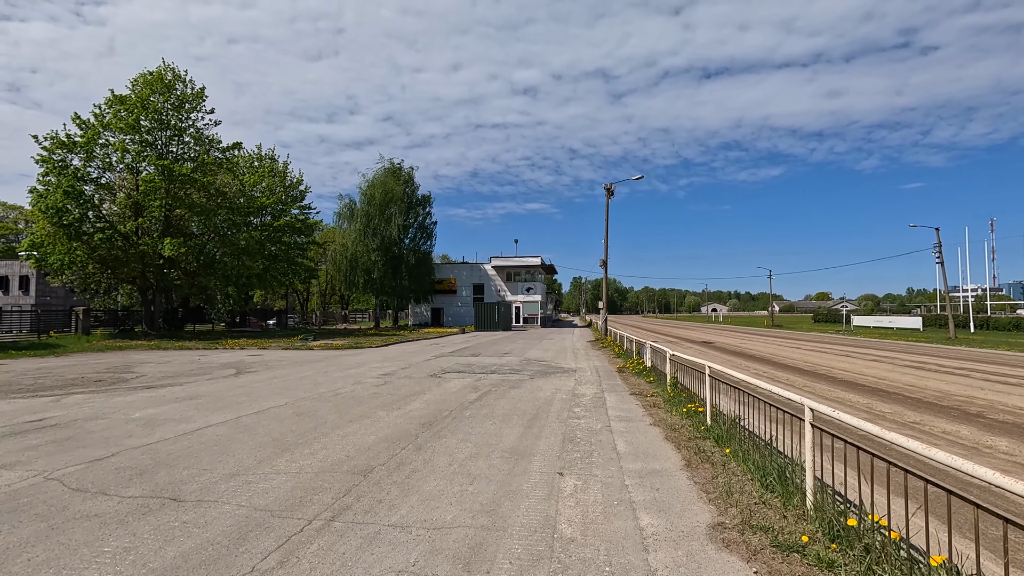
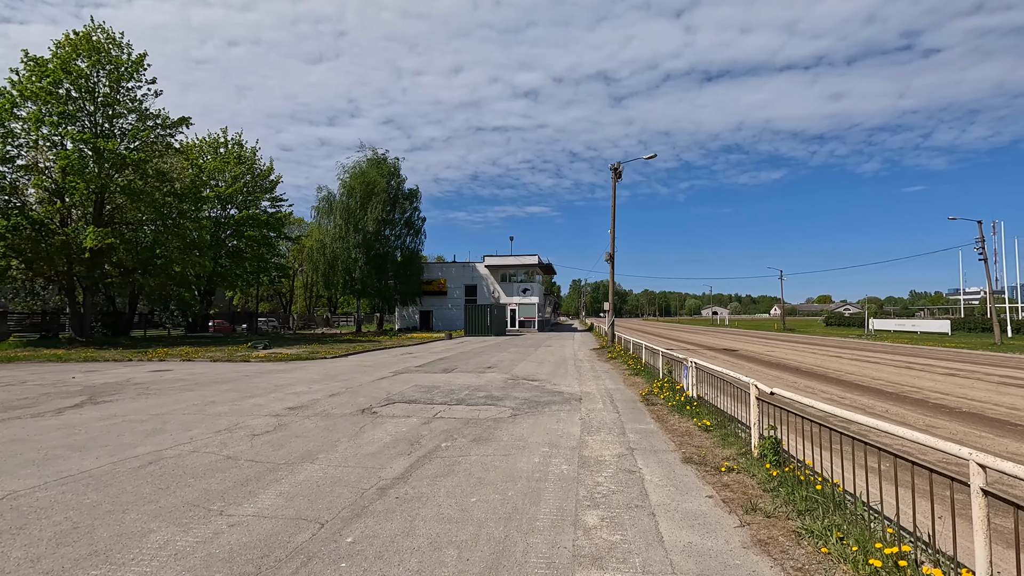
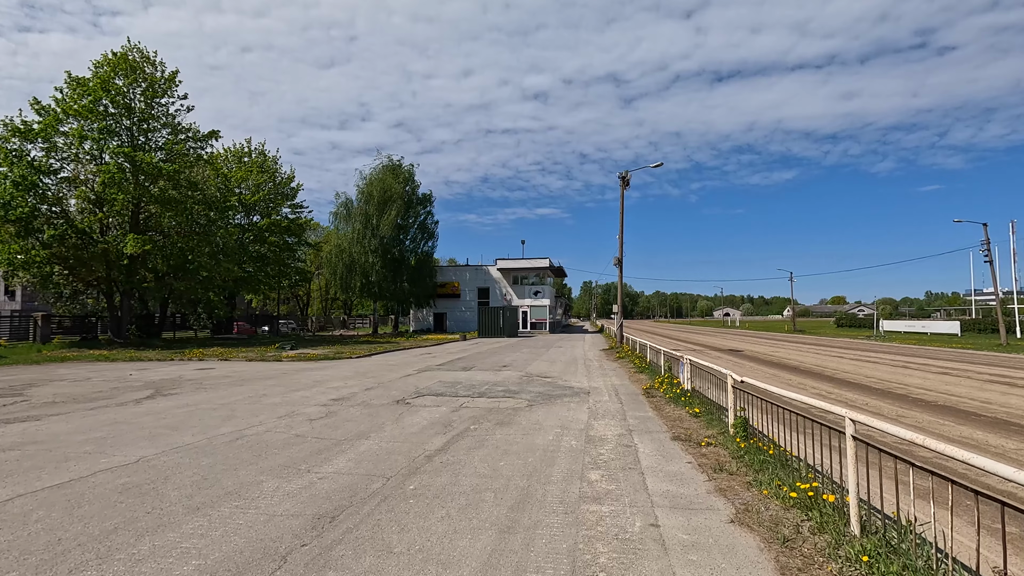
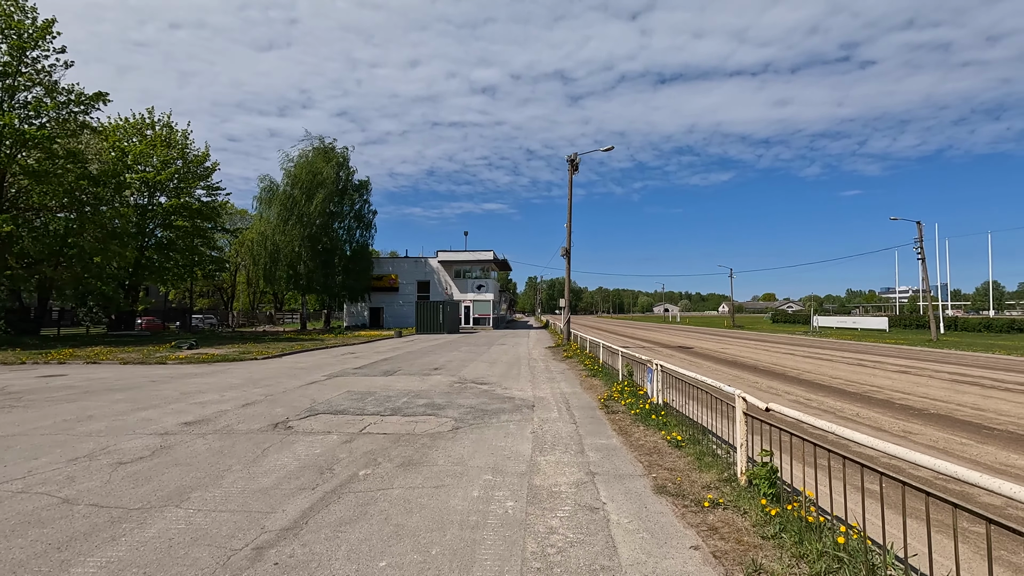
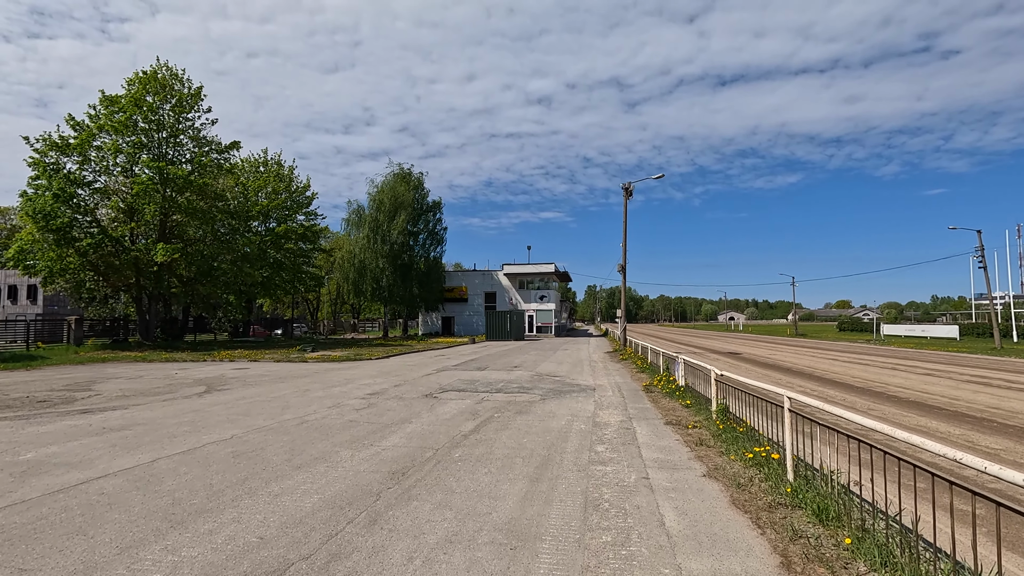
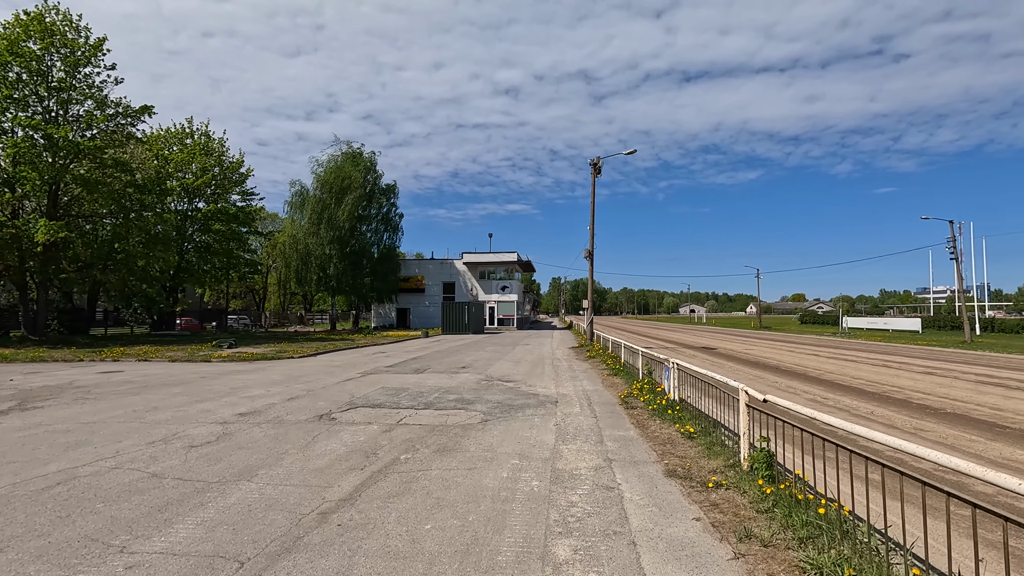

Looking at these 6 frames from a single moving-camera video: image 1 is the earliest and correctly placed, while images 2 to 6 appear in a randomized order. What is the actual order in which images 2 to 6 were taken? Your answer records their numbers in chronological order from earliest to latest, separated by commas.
5, 3, 2, 6, 4
